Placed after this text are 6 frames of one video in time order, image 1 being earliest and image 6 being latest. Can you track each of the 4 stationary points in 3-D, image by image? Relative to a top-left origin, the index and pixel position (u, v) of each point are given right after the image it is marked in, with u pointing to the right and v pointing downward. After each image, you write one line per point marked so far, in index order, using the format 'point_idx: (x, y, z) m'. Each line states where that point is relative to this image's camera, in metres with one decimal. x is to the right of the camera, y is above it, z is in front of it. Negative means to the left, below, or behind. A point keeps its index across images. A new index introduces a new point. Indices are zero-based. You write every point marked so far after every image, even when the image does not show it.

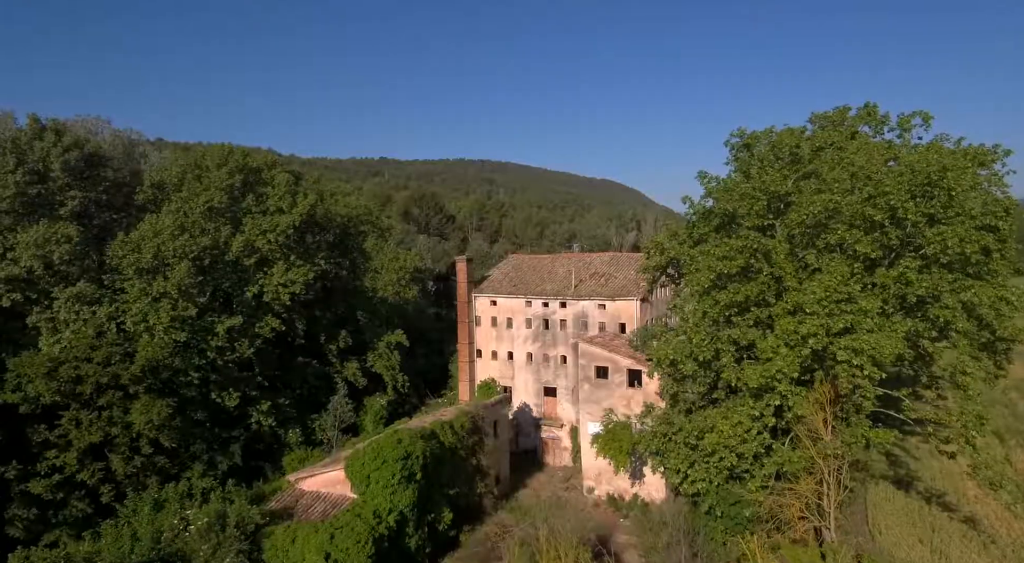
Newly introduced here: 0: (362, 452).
0: (-3.1, -3.6, +13.4) m
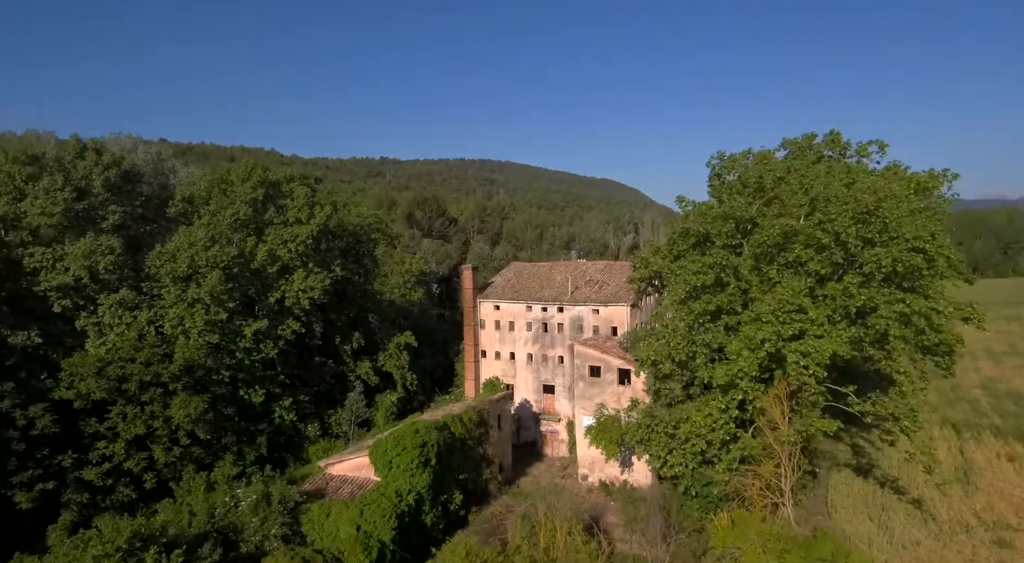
0: (-3.1, -3.9, +15.3) m
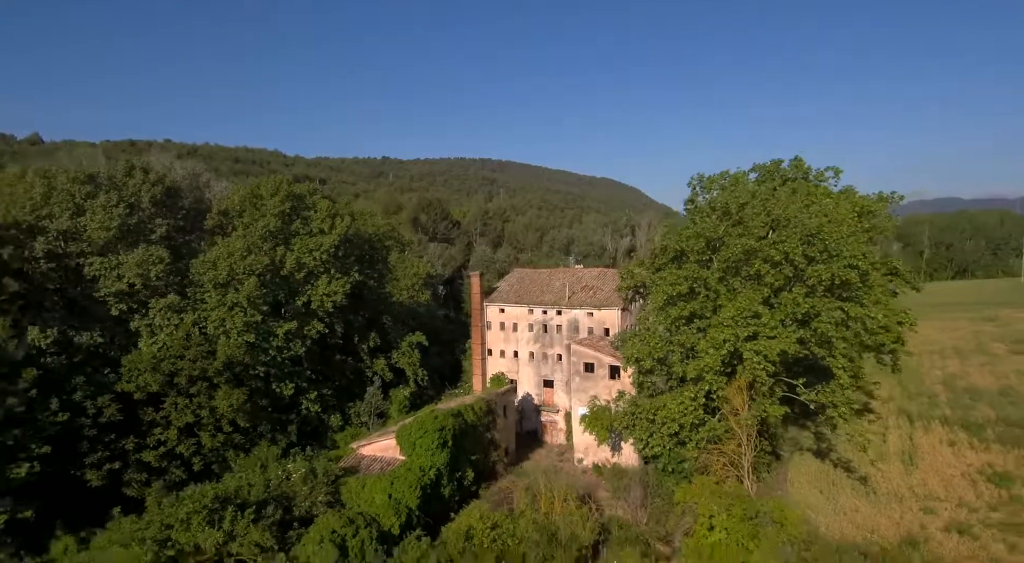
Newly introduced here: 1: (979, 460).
0: (-2.9, -4.1, +18.0) m
1: (+14.3, -5.5, +19.1) m
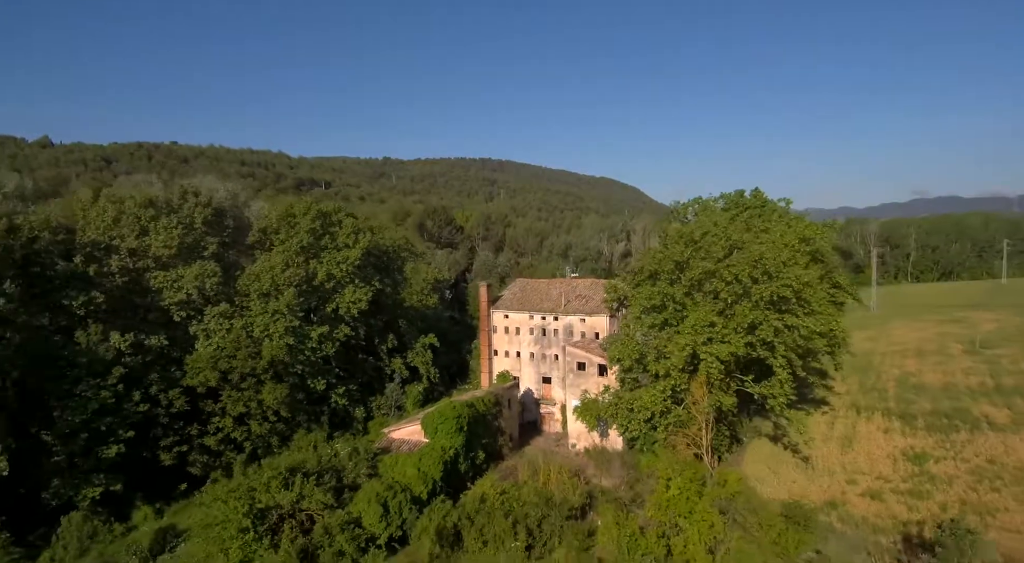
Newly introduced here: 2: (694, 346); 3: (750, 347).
0: (-2.8, -4.6, +21.8) m
1: (+14.5, -6.0, +22.9) m
2: (+5.6, -2.0, +19.2) m
3: (+7.6, -2.1, +19.8) m
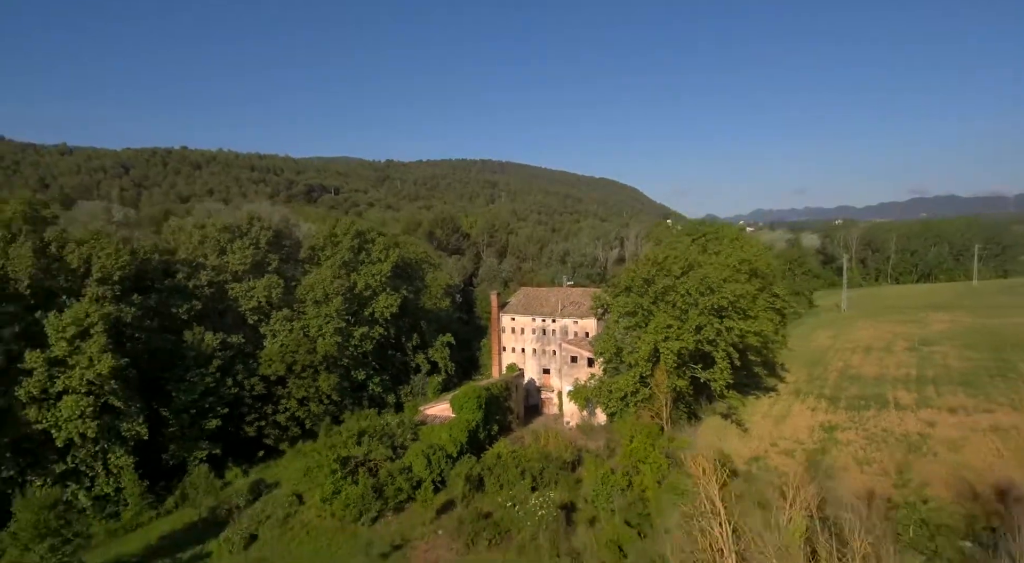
0: (-2.4, -5.1, +28.3) m
1: (+14.8, -6.5, +29.5) m
2: (+5.9, -2.5, +25.7) m
3: (+7.9, -2.6, +26.3) m
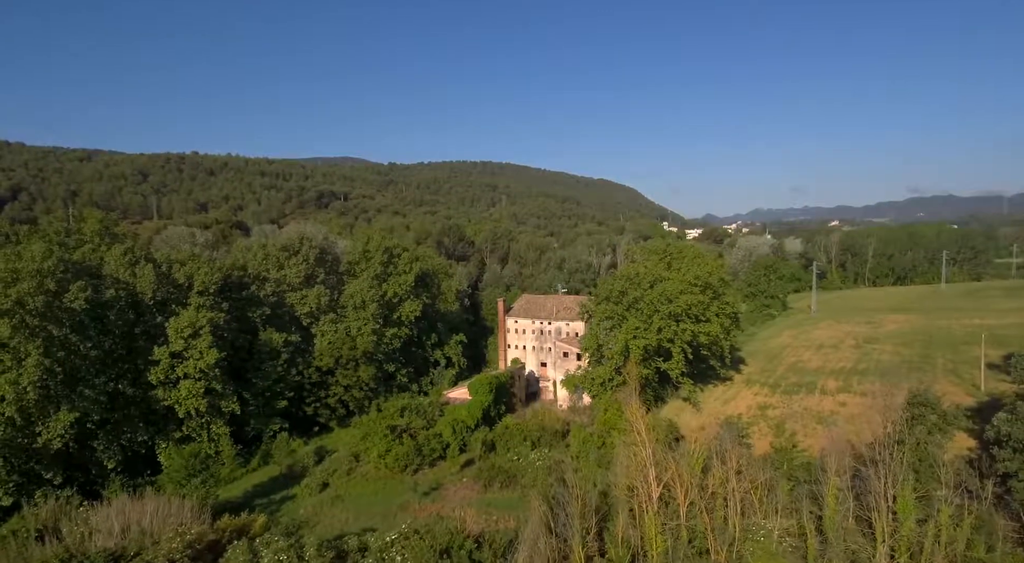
0: (-2.2, -5.8, +36.2) m
1: (+15.0, -7.2, +37.3) m
2: (+6.2, -3.2, +33.5) m
3: (+8.1, -3.3, +34.2) m
